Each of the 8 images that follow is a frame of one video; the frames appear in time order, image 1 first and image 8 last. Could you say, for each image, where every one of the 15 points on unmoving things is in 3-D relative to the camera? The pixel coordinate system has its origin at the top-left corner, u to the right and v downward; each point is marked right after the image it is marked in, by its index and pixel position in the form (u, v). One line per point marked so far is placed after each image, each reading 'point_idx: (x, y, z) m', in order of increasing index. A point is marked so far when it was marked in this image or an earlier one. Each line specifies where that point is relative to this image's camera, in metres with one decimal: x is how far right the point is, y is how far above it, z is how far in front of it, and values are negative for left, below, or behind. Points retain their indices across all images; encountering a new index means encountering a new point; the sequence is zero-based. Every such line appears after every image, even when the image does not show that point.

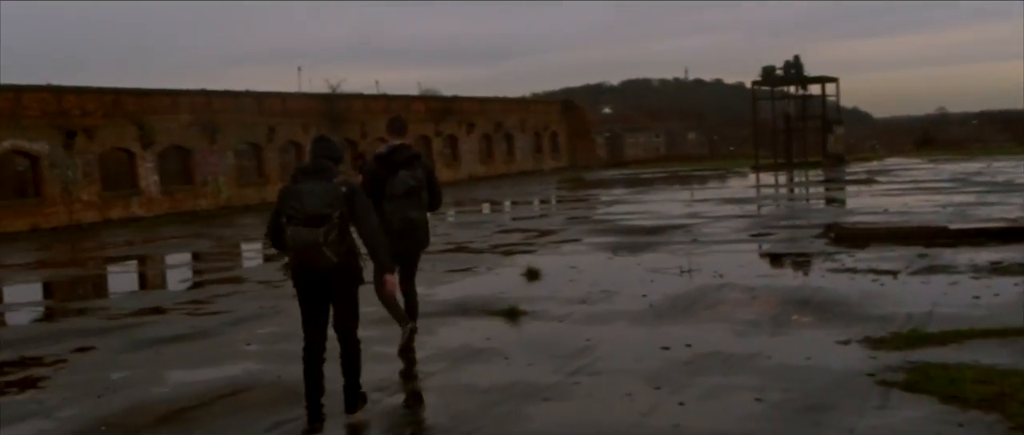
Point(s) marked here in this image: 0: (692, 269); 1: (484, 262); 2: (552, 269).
0: (+2.0, -0.6, +11.6) m
1: (-0.3, -0.6, +13.2) m
2: (+0.5, -0.6, +12.1) m
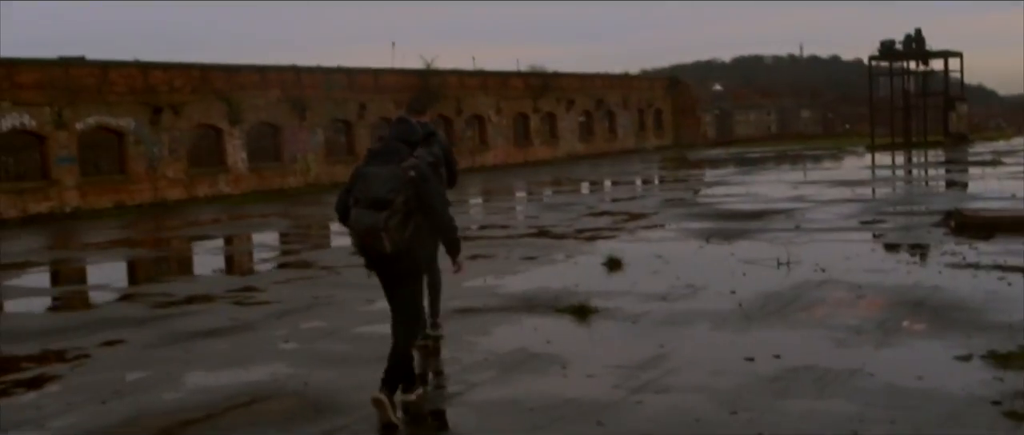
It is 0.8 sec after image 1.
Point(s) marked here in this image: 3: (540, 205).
0: (+2.8, -0.4, +10.5) m
1: (+0.6, -0.4, +12.3) m
2: (+1.3, -0.5, +11.2) m
3: (+0.5, +0.2, +19.0) m
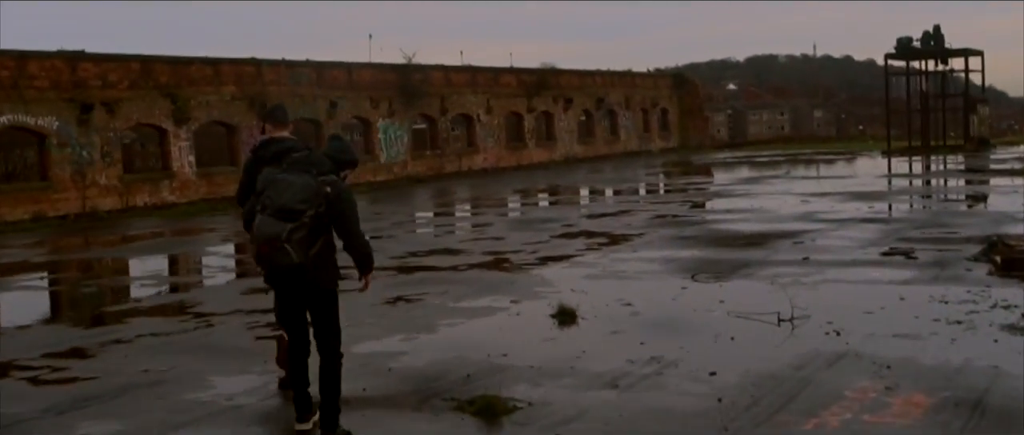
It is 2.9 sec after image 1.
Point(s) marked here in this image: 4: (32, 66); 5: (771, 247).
0: (+2.2, -0.8, +8.0) m
1: (0.0, -0.7, +9.9) m
2: (+0.7, -0.8, +8.7) m
3: (0.0, -0.1, +16.6) m
4: (-8.7, +2.8, +18.9) m
5: (+3.0, -0.3, +12.0) m
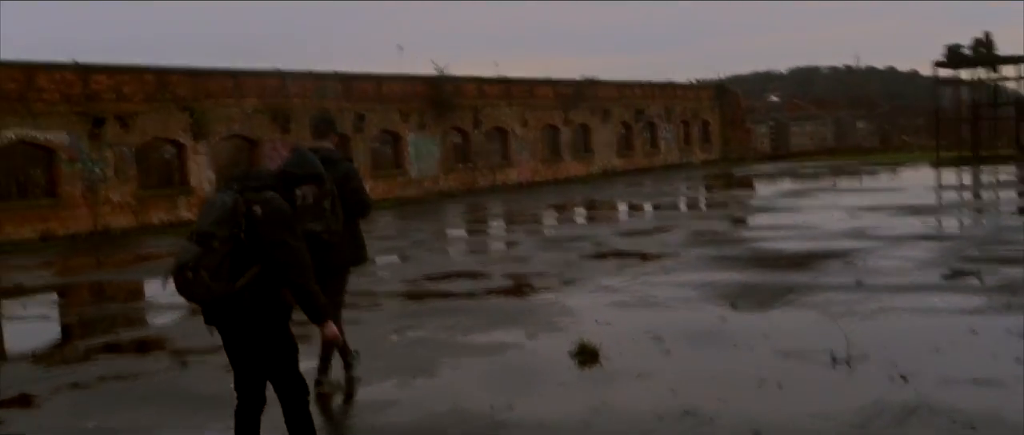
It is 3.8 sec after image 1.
0: (+2.3, -0.9, +6.9) m
1: (+0.2, -0.9, +8.9) m
2: (+0.8, -0.9, +7.7) m
3: (+0.4, -0.3, +15.5) m
4: (-8.2, +2.4, +18.3) m
5: (+3.2, -0.5, +10.8) m
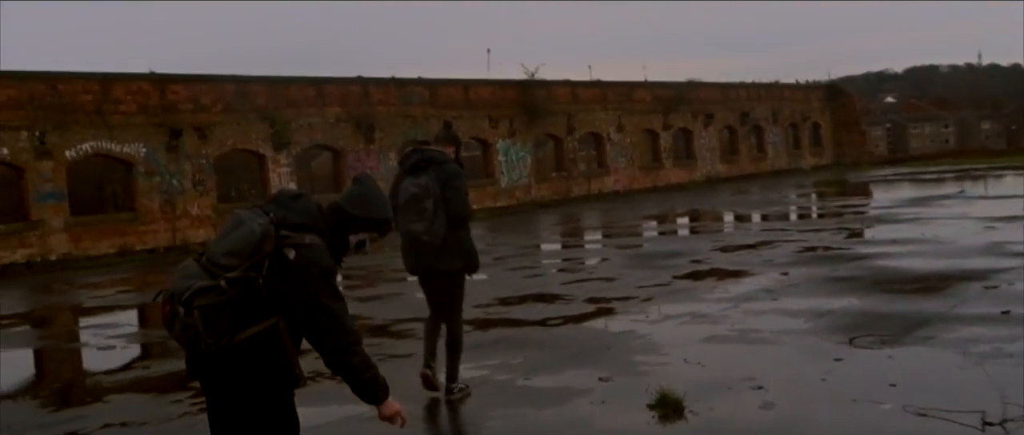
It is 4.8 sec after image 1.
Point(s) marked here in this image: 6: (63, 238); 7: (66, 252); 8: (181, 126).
0: (+2.6, -1.0, +5.4) m
1: (+0.7, -1.0, +7.6) m
2: (+1.2, -1.1, +6.3) m
3: (+1.6, -0.5, +14.2) m
4: (-6.7, +2.2, +17.8) m
5: (+3.9, -0.7, +9.2) m
6: (-7.2, -0.3, +16.8) m
7: (-7.1, -0.6, +16.8) m
8: (-5.9, +1.6, +18.6) m
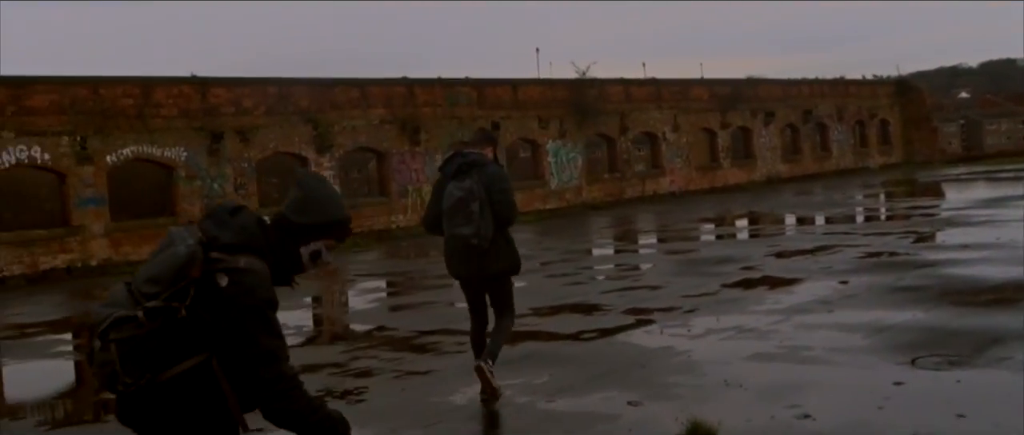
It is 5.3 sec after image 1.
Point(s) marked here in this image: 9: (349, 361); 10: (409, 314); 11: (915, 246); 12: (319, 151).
0: (+2.6, -1.1, +4.6) m
1: (+0.9, -1.1, +6.9) m
2: (+1.3, -1.1, +5.6) m
3: (+2.1, -0.6, +13.4) m
4: (-5.9, +2.1, +17.5) m
5: (+4.1, -0.7, +8.3) m
6: (-6.5, -0.4, +16.6) m
7: (-6.4, -0.7, +16.6) m
8: (-5.1, +1.5, +18.3) m
9: (-1.3, -1.2, +8.5) m
10: (-1.1, -1.0, +10.9) m
11: (+5.2, -0.4, +13.4) m
12: (-3.7, +1.3, +20.0) m
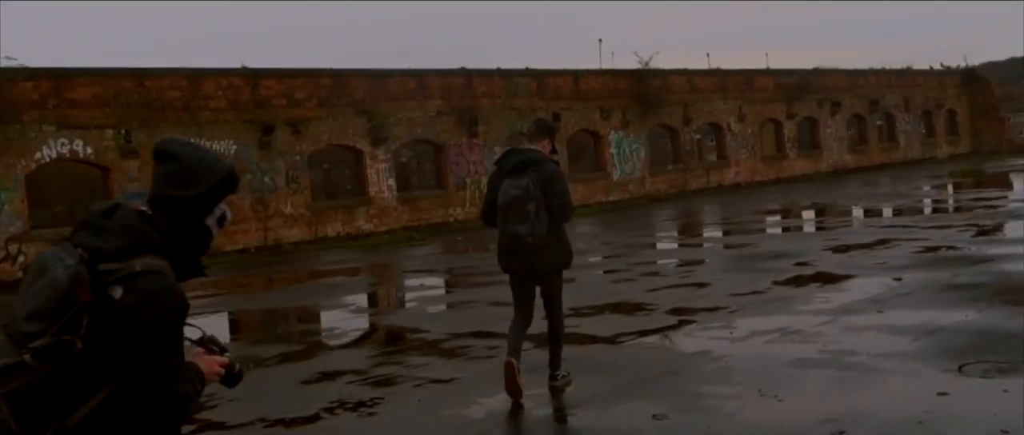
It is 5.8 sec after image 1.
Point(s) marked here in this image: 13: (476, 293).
0: (+2.6, -1.1, +4.0) m
1: (+1.0, -1.1, +6.4) m
2: (+1.3, -1.1, +5.1) m
3: (+2.7, -0.5, +12.8) m
4: (-5.0, +2.2, +17.5) m
5: (+4.4, -0.7, +7.6) m
6: (-5.6, -0.3, +16.6) m
7: (-5.6, -0.6, +16.6) m
8: (-4.1, +1.6, +18.2) m
9: (-1.1, -1.1, +8.2) m
10: (-0.7, -1.0, +10.5) m
11: (+5.7, -0.3, +12.6) m
12: (-2.6, +1.4, +19.8) m
13: (-0.4, -0.9, +12.3) m
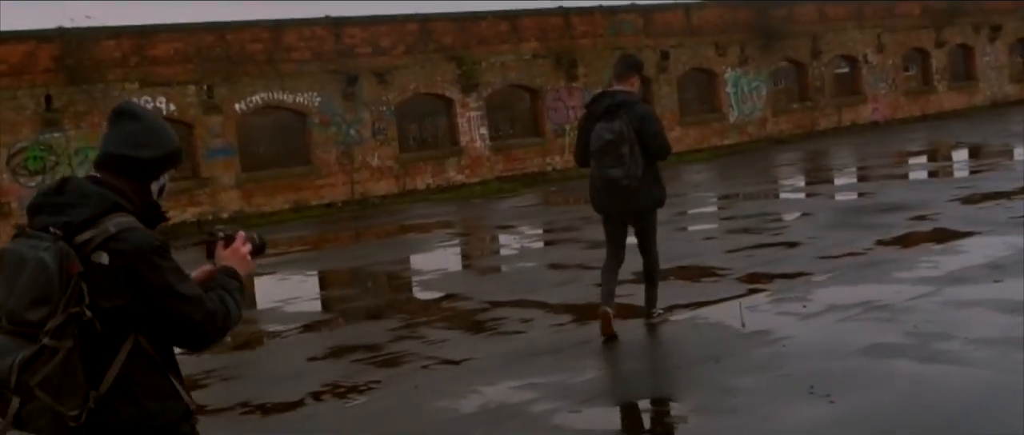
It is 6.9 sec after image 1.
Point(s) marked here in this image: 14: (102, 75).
0: (+2.2, -1.0, +2.6) m
1: (+1.0, -0.8, +5.2) m
2: (+1.1, -1.0, +3.9) m
3: (+3.5, +0.1, +11.3) m
4: (-3.6, +2.9, +16.8) m
5: (+4.5, -0.3, +6.0) m
6: (-4.2, +0.3, +16.1) m
7: (-4.2, +0.1, +16.2) m
8: (-2.5, +2.4, +17.5) m
9: (-0.8, -0.9, +7.2) m
10: (-0.1, -0.5, +9.5) m
11: (+6.5, +0.3, +10.7) m
12: (-0.8, +2.3, +18.8) m
13: (+0.4, -0.4, +11.2) m
14: (-6.3, +2.2, +15.9) m
